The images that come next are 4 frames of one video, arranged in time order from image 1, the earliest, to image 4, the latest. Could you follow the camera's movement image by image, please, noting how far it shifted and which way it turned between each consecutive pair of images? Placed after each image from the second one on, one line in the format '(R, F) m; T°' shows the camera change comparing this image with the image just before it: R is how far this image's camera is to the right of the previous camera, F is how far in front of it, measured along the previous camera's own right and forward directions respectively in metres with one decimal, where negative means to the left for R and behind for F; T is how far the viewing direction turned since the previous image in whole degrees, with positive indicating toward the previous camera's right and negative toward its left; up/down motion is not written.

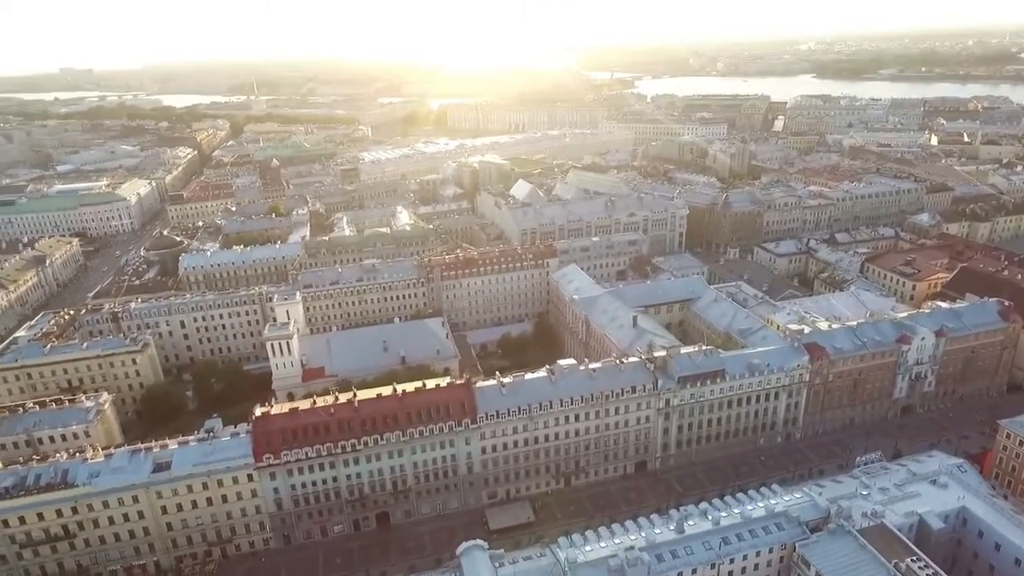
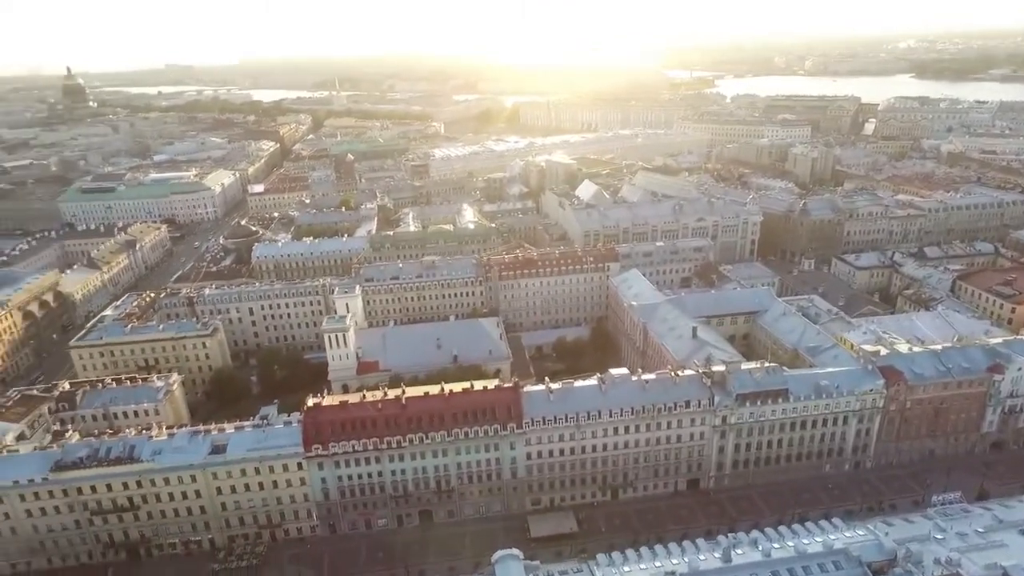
(+2.1, +1.9) m; -6°
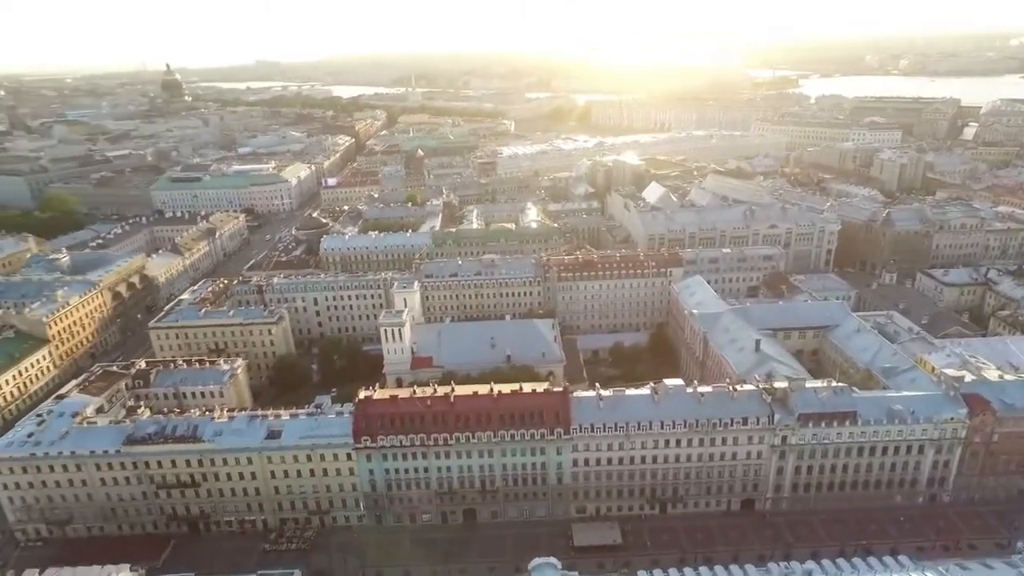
(+1.7, +1.1) m; -6°
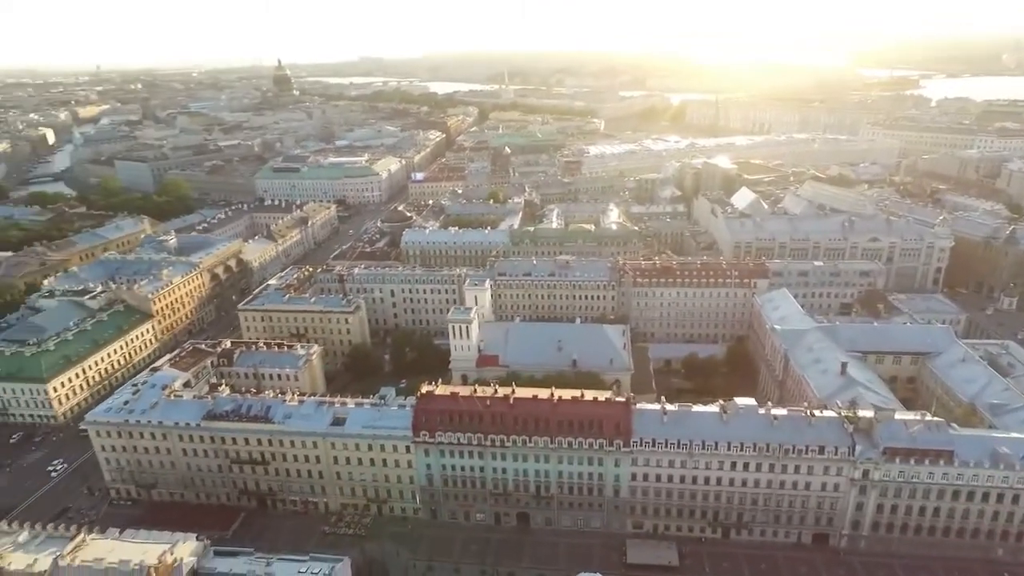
(+2.5, +1.8) m; -8°
